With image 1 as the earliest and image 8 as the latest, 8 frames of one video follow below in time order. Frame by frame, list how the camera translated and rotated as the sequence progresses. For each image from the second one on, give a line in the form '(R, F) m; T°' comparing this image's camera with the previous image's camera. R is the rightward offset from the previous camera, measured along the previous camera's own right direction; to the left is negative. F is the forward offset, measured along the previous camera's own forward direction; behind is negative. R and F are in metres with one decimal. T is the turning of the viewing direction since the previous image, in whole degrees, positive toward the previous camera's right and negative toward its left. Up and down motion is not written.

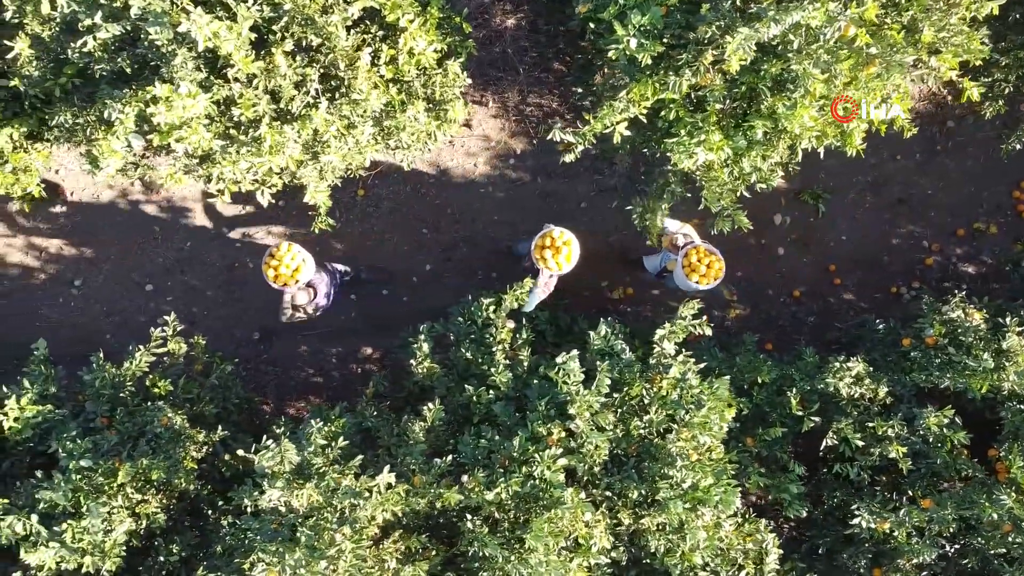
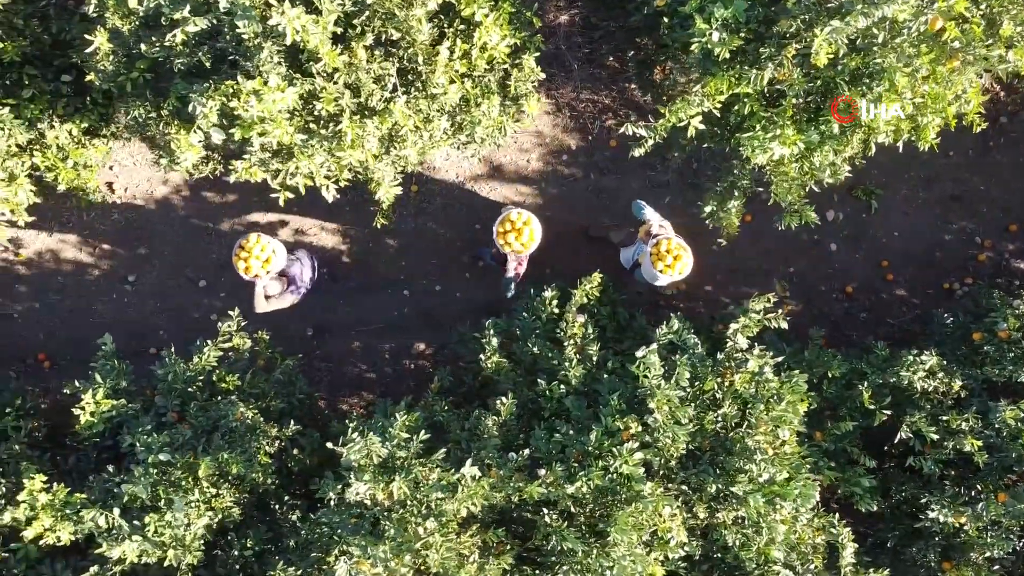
(-0.6, 0.0) m; 0°
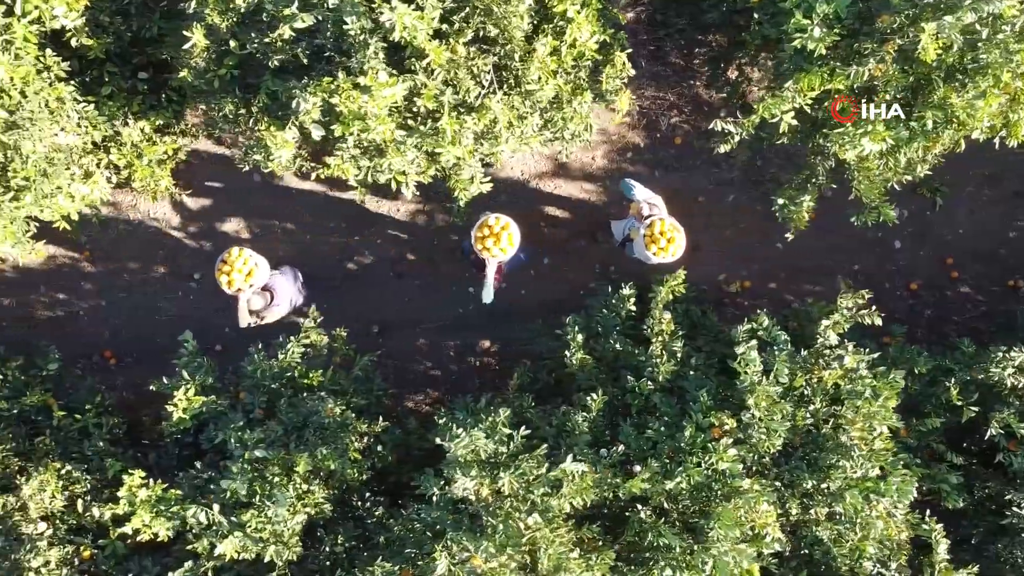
(-0.7, 0.0) m; 0°
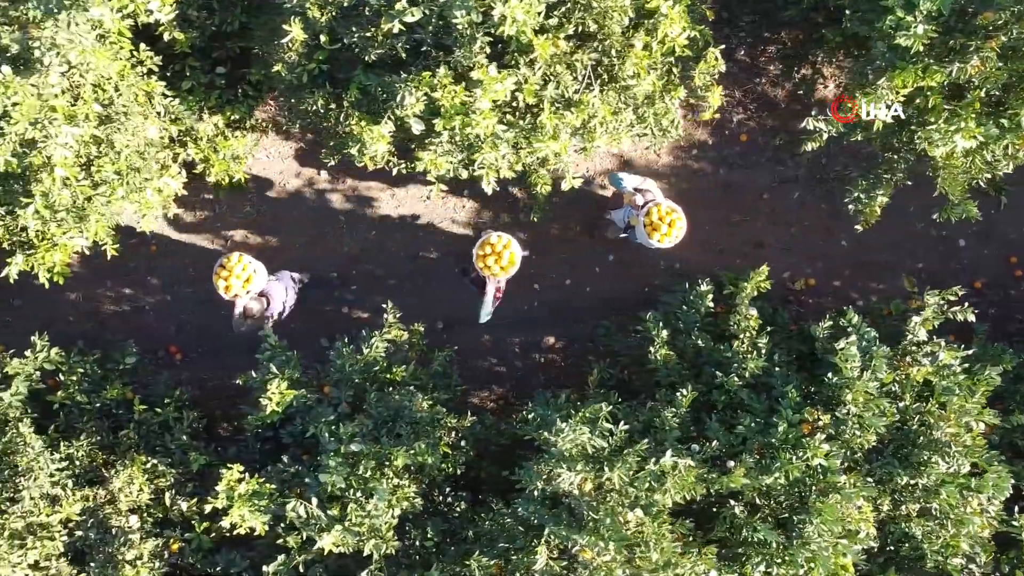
(-0.7, 0.0) m; 0°
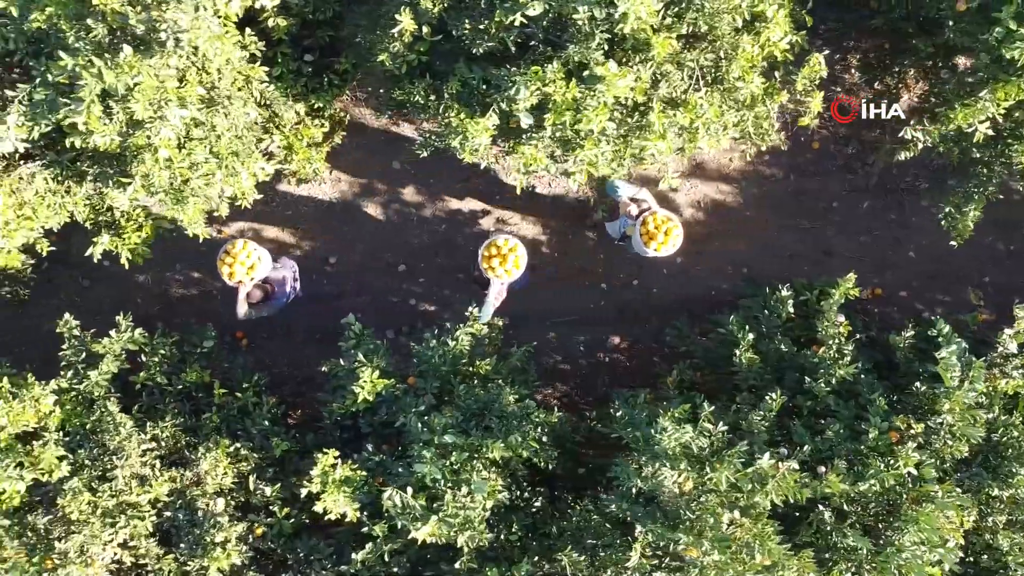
(-0.7, 0.0) m; 0°
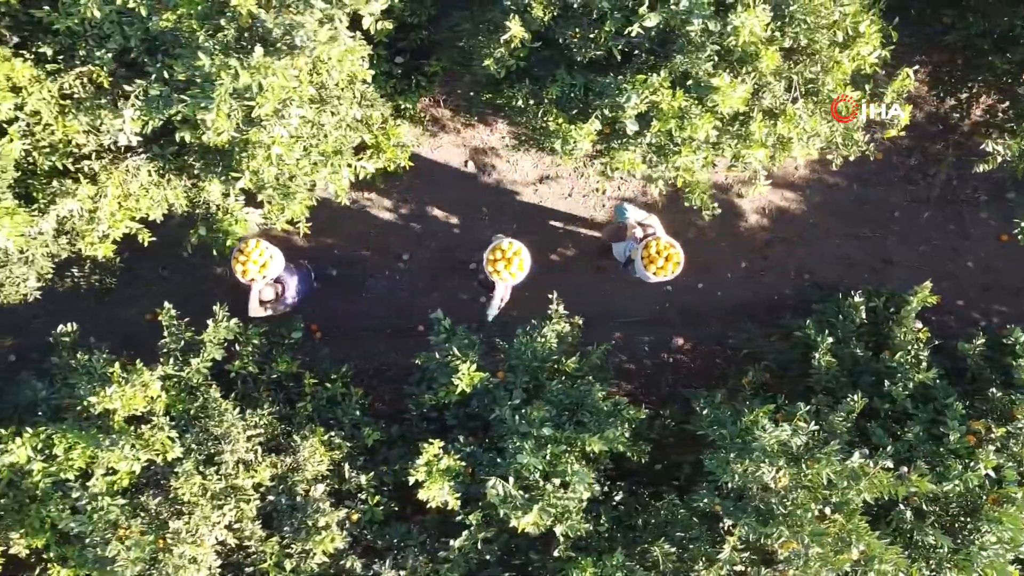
(-0.7, -0.2) m; 0°
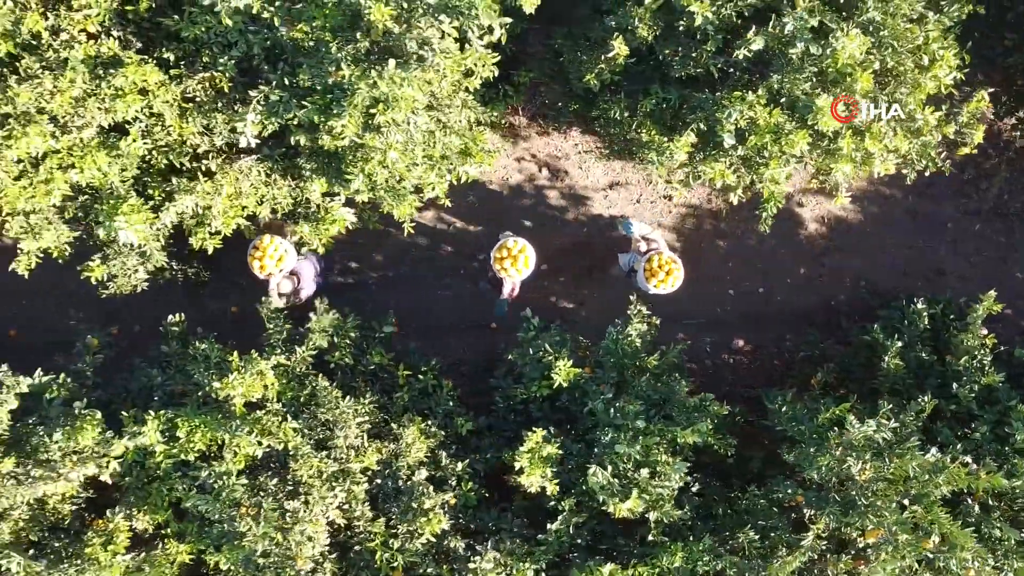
(-0.8, -0.4) m; 0°
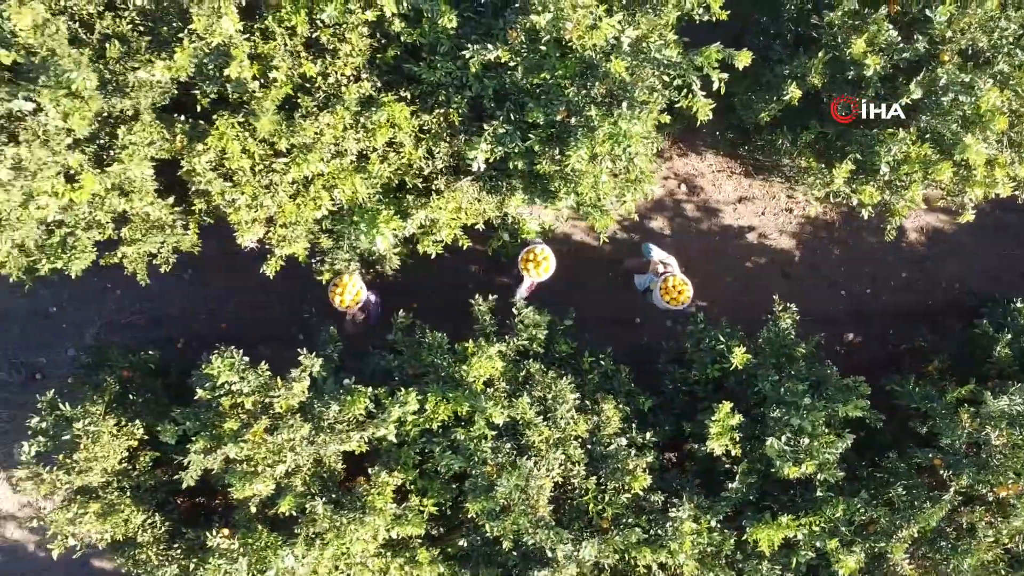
(-1.9, -1.4) m; 0°
